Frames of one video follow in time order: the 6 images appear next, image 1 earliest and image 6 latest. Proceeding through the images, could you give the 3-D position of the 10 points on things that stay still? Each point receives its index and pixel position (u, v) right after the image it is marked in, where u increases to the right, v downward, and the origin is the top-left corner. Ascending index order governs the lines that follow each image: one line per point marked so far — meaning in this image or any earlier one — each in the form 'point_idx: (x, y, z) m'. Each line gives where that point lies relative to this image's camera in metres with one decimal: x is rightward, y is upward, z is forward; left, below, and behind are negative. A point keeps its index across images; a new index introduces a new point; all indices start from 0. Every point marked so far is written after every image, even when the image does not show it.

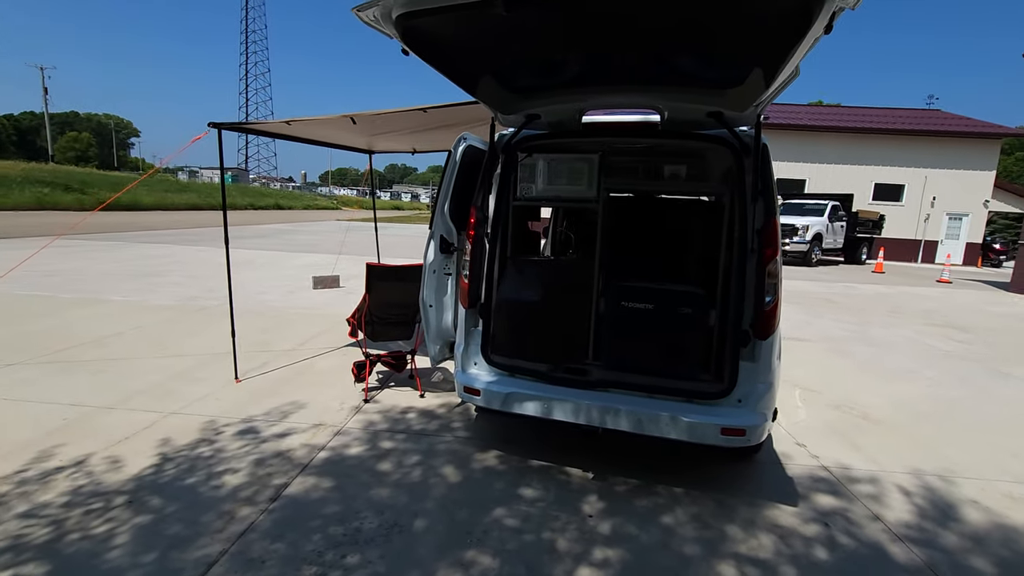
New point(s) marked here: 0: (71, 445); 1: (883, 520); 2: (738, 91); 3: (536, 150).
0: (-2.7, -1.0, +3.1) m
1: (+2.0, -1.2, +2.7) m
2: (+1.1, +1.0, +2.5) m
3: (+0.2, +0.8, +3.1) m
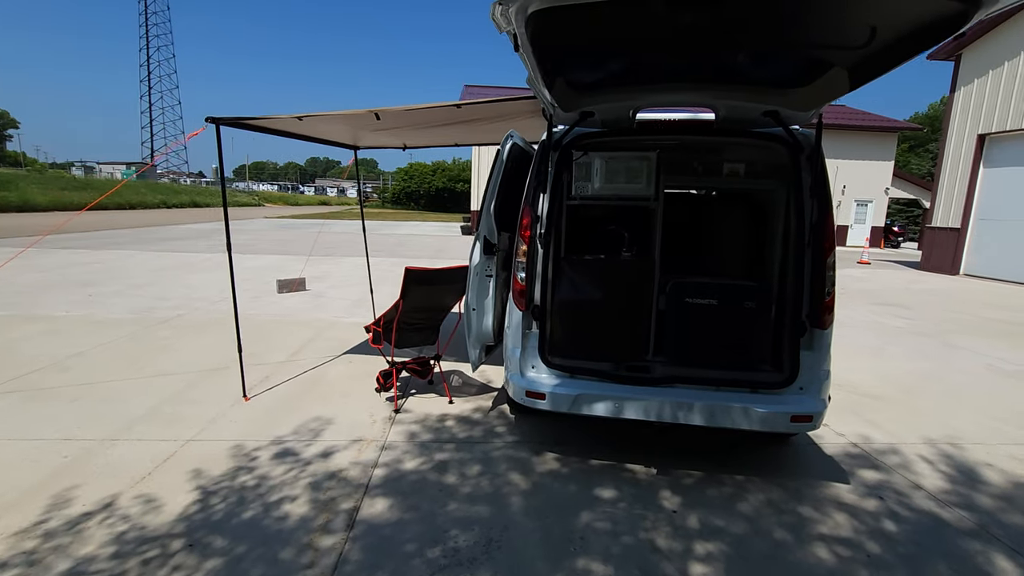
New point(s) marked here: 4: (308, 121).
0: (-2.3, -1.1, +2.7) m
1: (+2.4, -1.2, +3.0) m
2: (+1.5, +1.0, +2.6) m
3: (+0.5, +0.8, +3.0) m
4: (-1.7, +1.4, +4.2) m
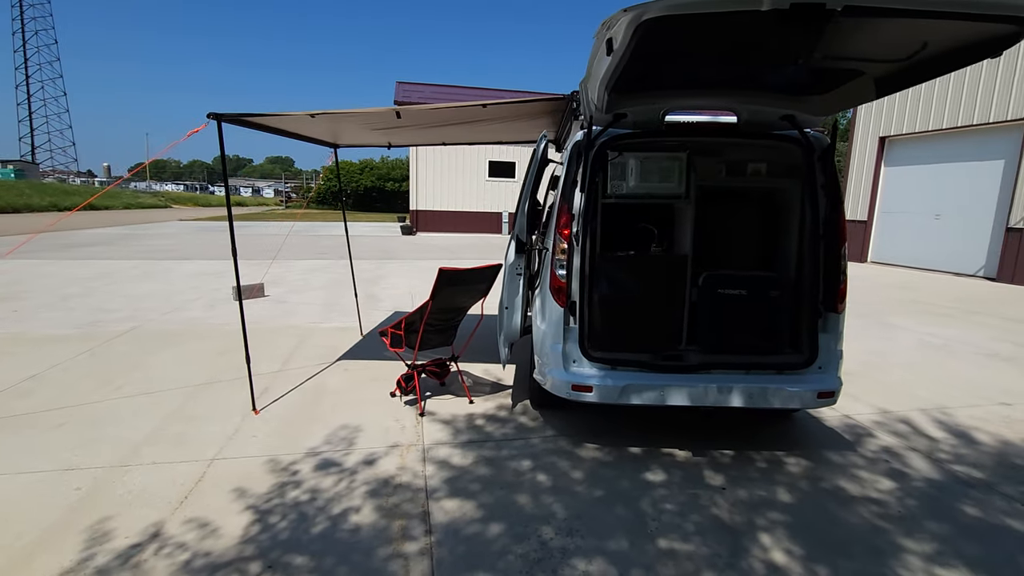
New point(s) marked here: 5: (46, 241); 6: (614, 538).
0: (-1.9, -1.1, +2.5) m
1: (+2.7, -1.1, +3.4) m
2: (+1.8, +1.1, +2.9) m
3: (+0.7, +0.9, +3.2) m
4: (-1.6, +1.4, +4.0) m
5: (-14.1, +1.4, +15.6) m
6: (+0.5, -1.2, +2.5) m
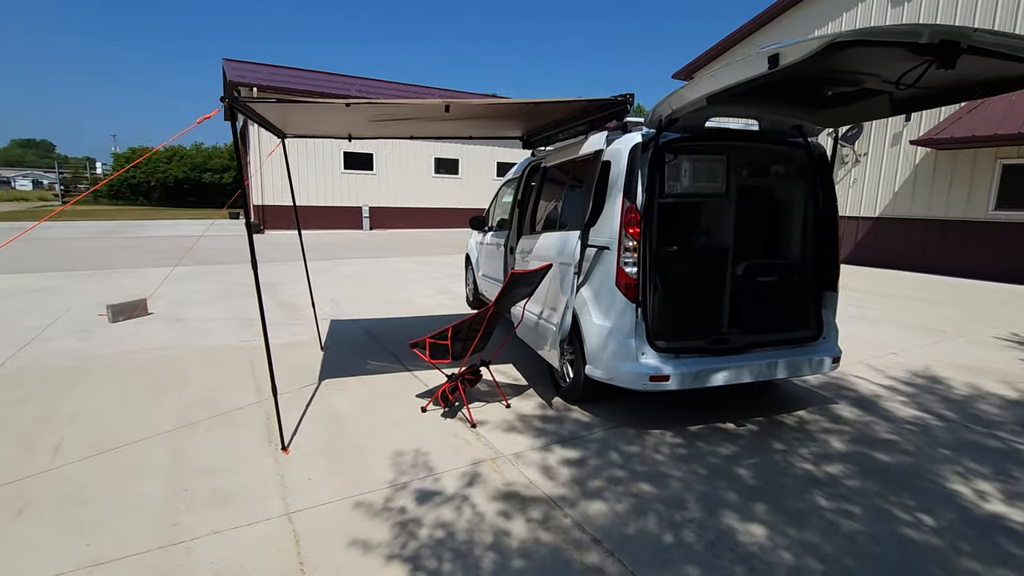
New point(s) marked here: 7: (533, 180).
0: (-1.0, -1.2, +2.0) m
1: (+3.1, -0.9, +4.3) m
2: (+2.2, +1.2, +3.5) m
3: (+1.1, +0.9, +3.4) m
4: (-1.3, +1.3, +3.5) m
5: (-16.8, +0.6, +10.6) m
6: (+1.2, -1.2, +2.7) m
7: (+0.2, +1.1, +5.0) m
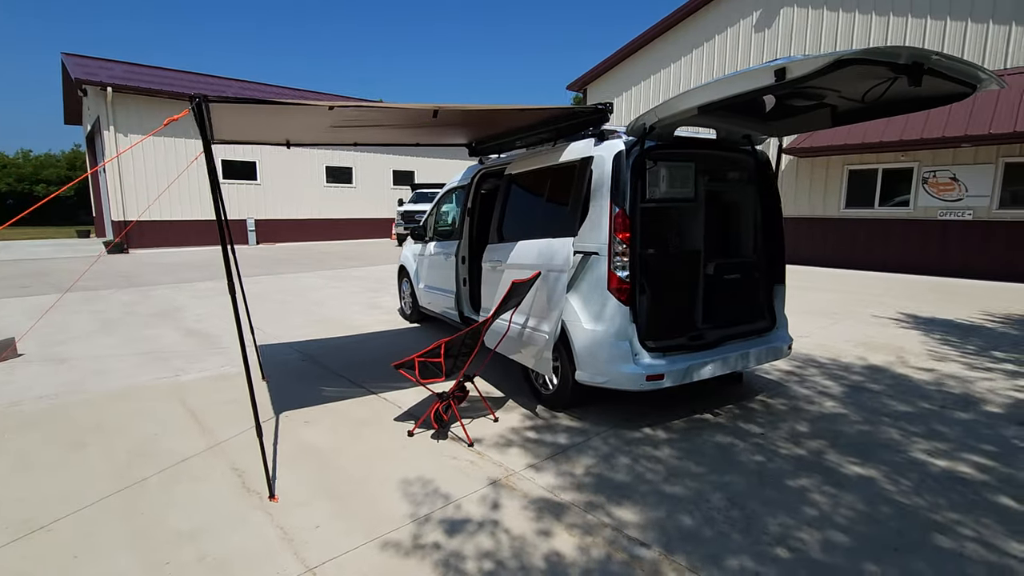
0: (-0.7, -1.3, +1.7) m
1: (+2.8, -0.8, +4.8) m
2: (+2.0, +1.2, +3.8) m
3: (+1.0, +0.9, +3.6) m
4: (-1.4, +1.1, +3.1) m
5: (-18.0, -0.5, +6.9) m
6: (+1.4, -1.2, +2.9) m
7: (-0.2, +1.0, +5.0) m
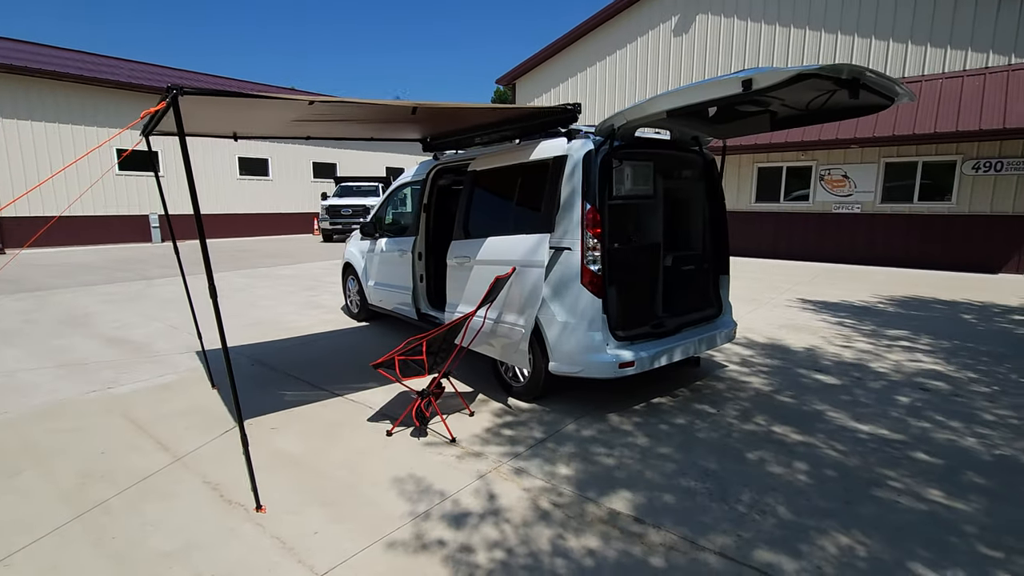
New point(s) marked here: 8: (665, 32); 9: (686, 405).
0: (-0.5, -1.3, +1.7) m
1: (+2.5, -0.7, +5.3) m
2: (+1.7, +1.3, +4.2) m
3: (+0.8, +1.0, +3.8) m
4: (-1.5, +1.1, +2.9) m
5: (-18.4, -0.9, +4.3) m
6: (+1.3, -1.1, +3.2) m
7: (-0.6, +1.0, +5.0) m
8: (+4.2, +7.1, +14.1) m
9: (+1.4, -0.9, +4.1) m
